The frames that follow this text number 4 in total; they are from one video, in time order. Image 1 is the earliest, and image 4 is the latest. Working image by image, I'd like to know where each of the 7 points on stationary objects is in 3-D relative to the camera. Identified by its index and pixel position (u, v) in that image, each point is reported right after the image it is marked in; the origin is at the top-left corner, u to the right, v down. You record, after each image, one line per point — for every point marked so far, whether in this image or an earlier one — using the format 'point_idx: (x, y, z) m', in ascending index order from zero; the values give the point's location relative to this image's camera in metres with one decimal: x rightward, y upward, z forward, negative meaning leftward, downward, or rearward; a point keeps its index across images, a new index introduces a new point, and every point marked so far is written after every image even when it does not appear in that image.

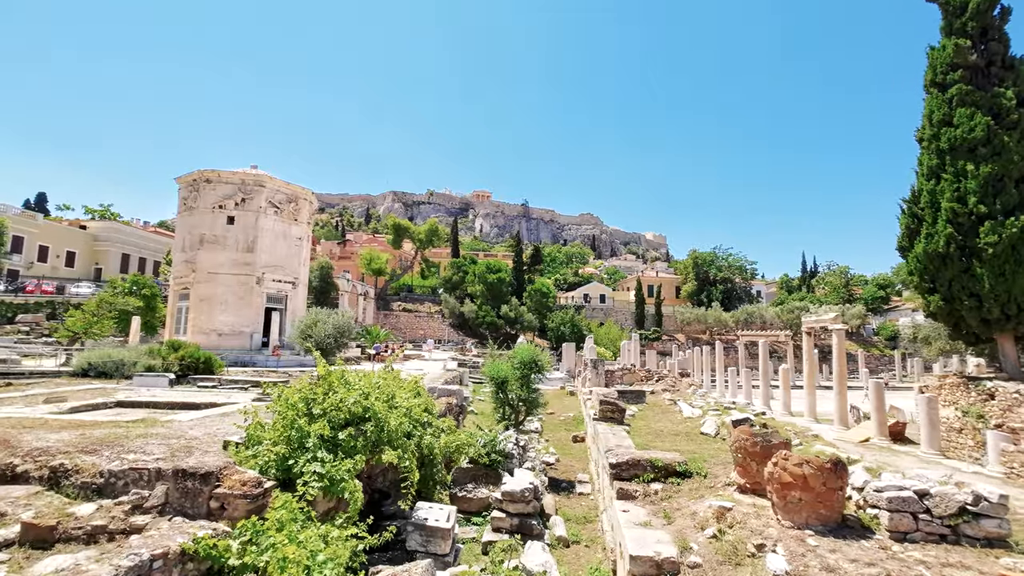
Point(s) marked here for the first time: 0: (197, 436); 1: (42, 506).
0: (-3.4, -1.6, +5.3) m
1: (-3.5, -1.6, +3.6) m
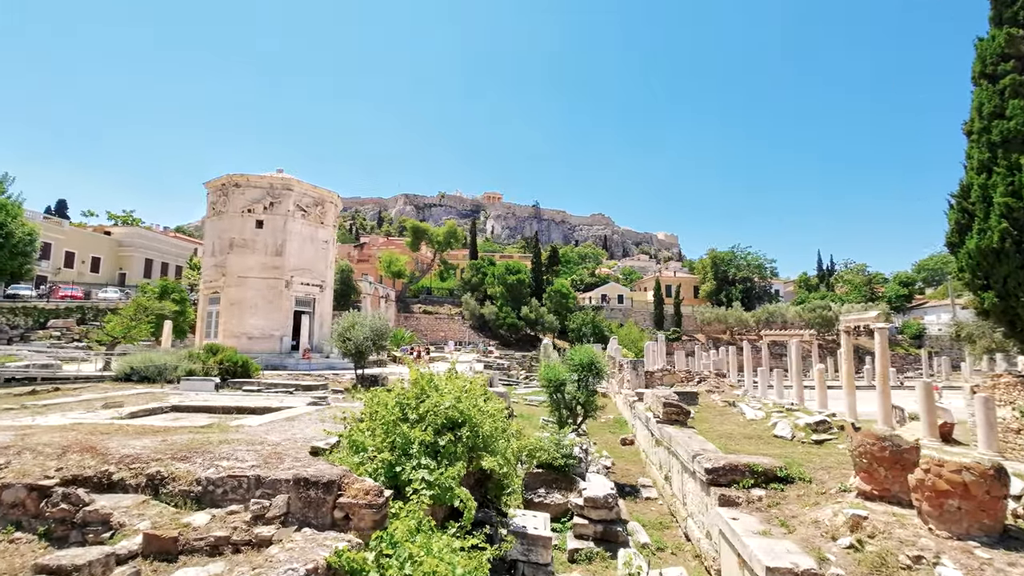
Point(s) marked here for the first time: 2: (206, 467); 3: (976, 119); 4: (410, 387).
0: (-2.5, -1.6, +5.2) m
1: (-2.6, -1.6, +3.5) m
2: (-2.7, -1.6, +4.3) m
3: (+11.8, +4.3, +12.4) m
4: (-1.0, -1.0, +4.7) m
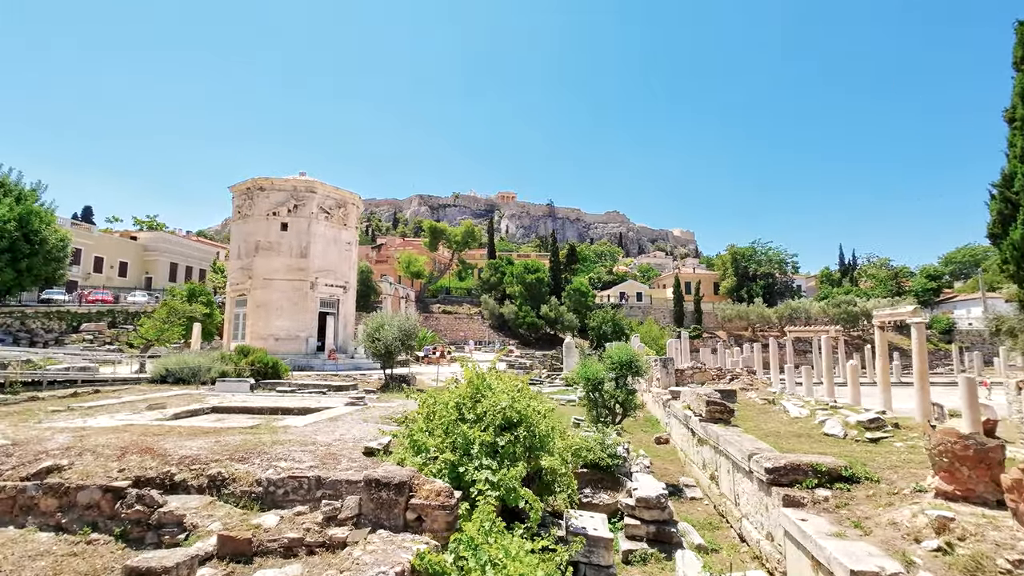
0: (-1.9, -1.6, +5.2) m
1: (-2.1, -1.6, +3.5) m
2: (-2.2, -1.6, +4.3) m
3: (+12.5, +4.5, +12.0) m
4: (-0.5, -0.9, +4.6) m
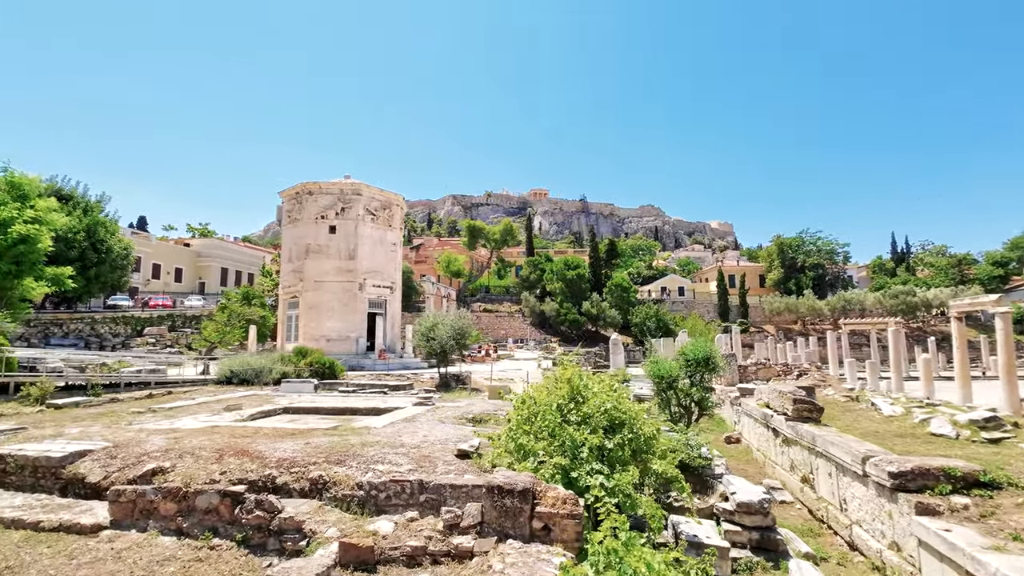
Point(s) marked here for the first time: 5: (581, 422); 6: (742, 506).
0: (-1.0, -1.6, +5.1) m
1: (-1.2, -1.6, +3.4) m
2: (-1.3, -1.6, +4.2) m
3: (+13.7, +4.8, +10.9) m
4: (+0.4, -0.9, +4.5) m
5: (+0.6, -1.1, +4.1) m
6: (+2.4, -2.3, +5.2) m
